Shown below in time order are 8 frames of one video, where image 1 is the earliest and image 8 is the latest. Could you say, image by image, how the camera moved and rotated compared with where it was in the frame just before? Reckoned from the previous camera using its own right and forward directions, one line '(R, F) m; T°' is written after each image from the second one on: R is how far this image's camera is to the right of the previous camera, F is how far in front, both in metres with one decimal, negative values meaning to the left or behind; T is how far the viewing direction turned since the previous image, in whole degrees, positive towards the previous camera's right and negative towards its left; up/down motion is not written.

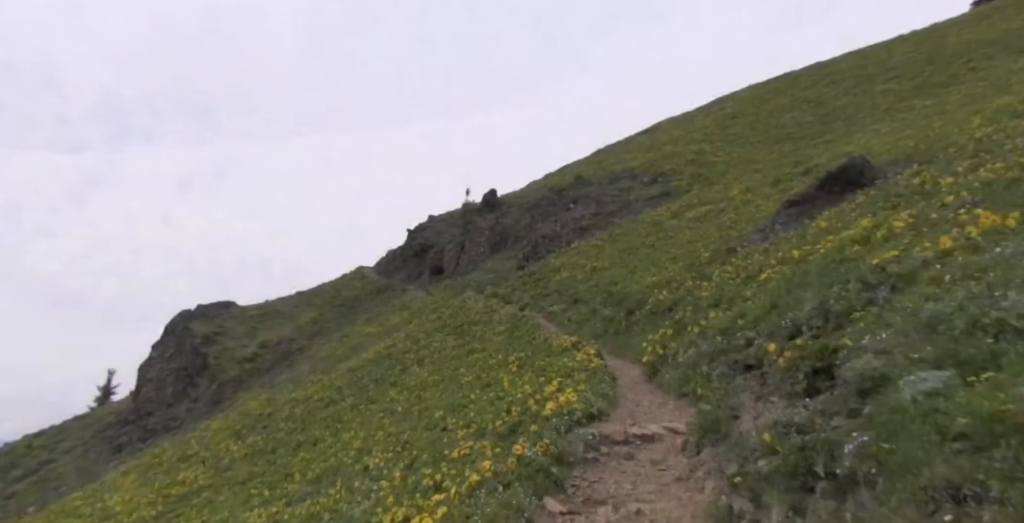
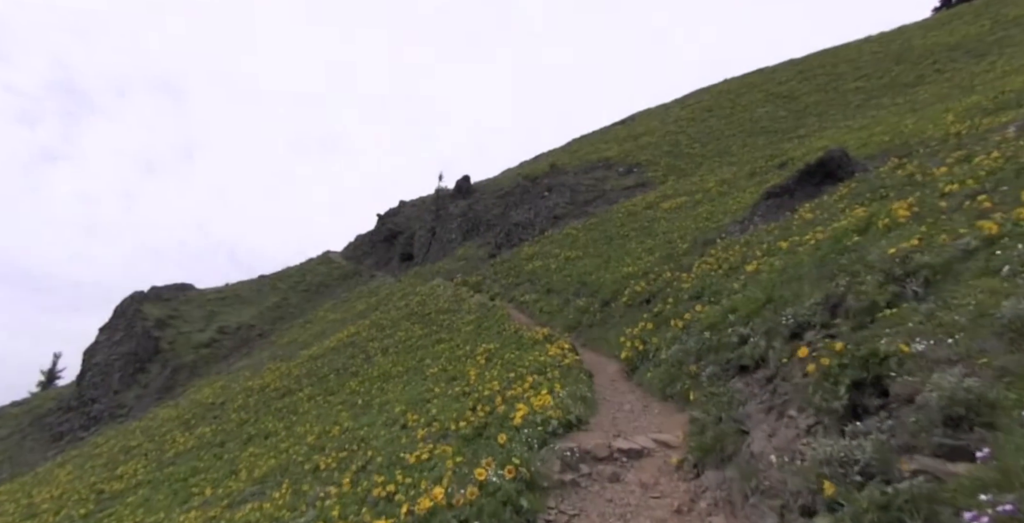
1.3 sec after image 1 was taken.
(+0.1, +1.7) m; +2°
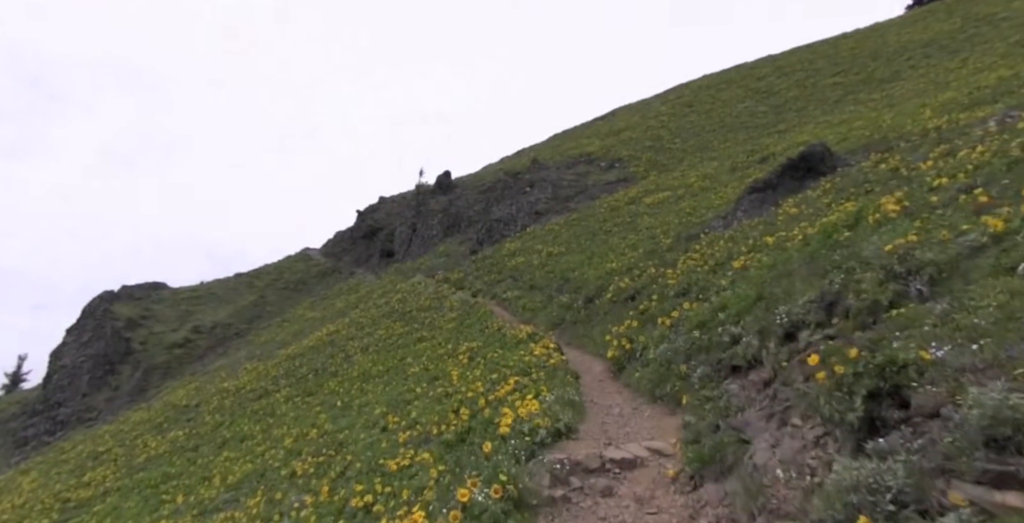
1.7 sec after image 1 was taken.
(0.0, +0.5) m; +2°
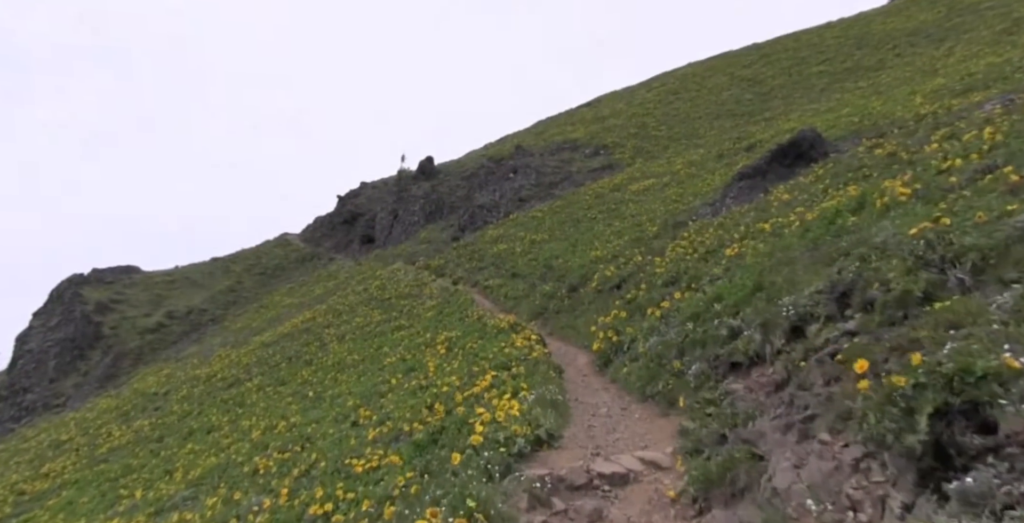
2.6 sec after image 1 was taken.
(+0.1, +1.2) m; +1°
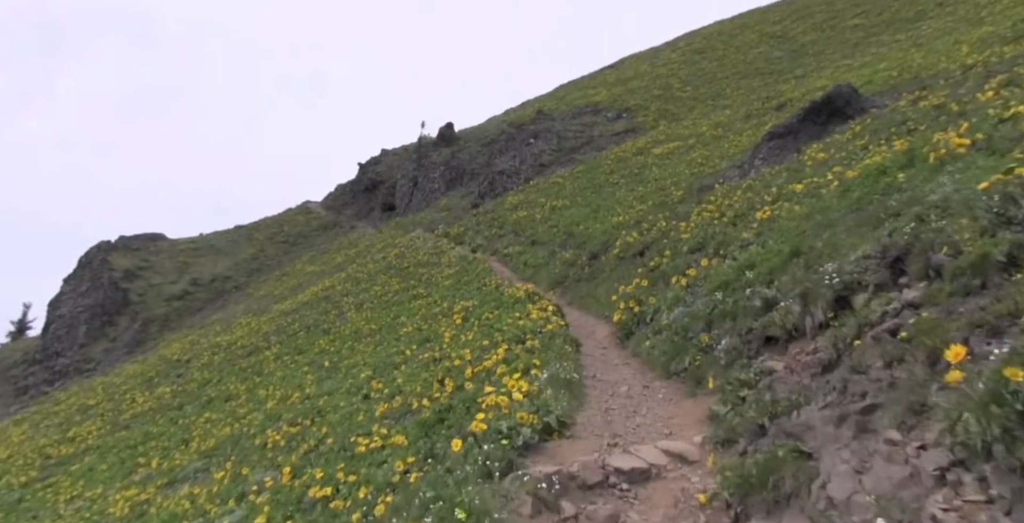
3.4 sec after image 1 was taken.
(+0.2, +1.0) m; -2°
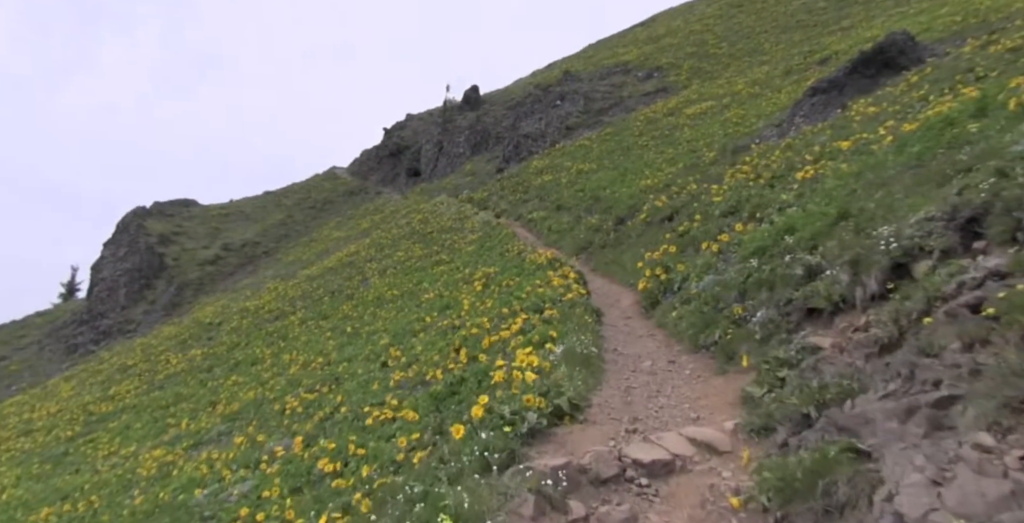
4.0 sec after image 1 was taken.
(+0.2, +0.8) m; -2°
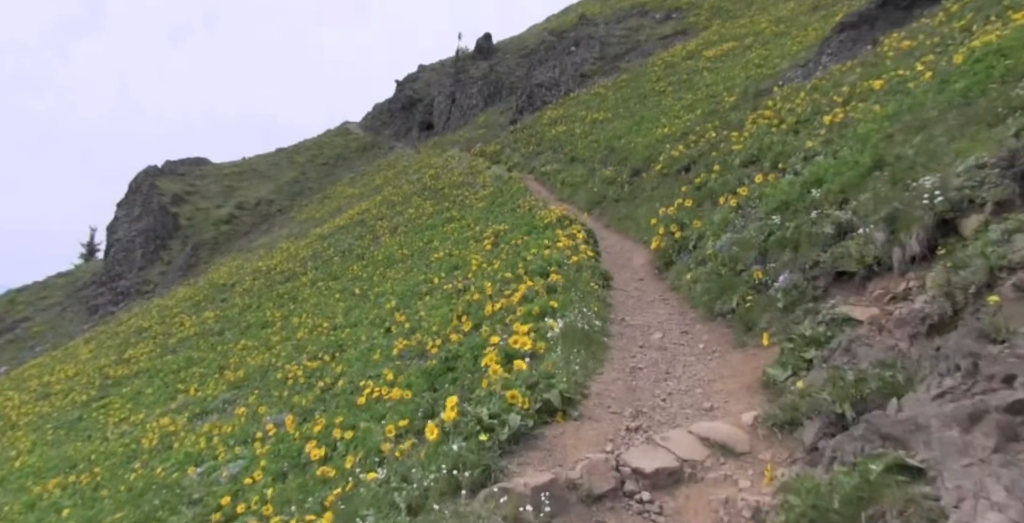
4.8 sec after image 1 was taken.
(+0.3, +0.9) m; -2°
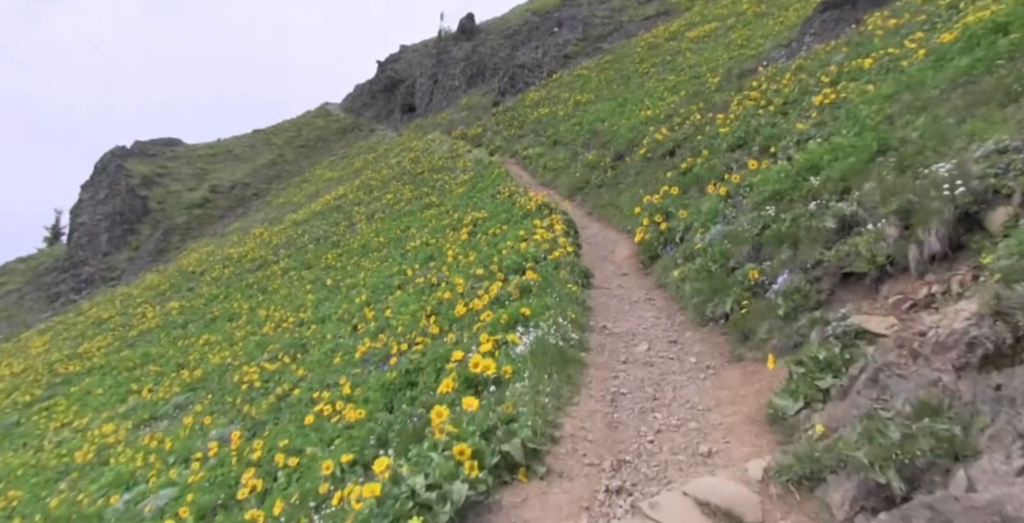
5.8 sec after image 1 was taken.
(+0.2, +1.1) m; +1°
